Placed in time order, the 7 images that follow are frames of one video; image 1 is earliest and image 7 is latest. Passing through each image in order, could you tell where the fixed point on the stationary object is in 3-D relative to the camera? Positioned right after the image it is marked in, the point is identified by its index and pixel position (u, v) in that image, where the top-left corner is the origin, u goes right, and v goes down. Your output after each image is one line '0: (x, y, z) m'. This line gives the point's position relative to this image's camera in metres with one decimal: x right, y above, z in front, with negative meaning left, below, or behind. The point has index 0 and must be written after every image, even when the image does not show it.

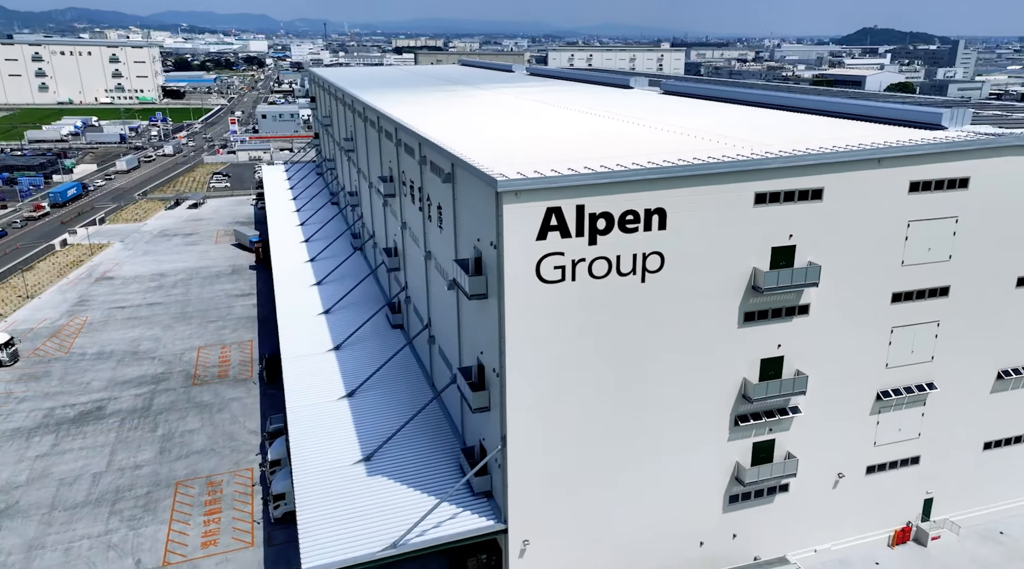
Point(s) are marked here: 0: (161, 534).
0: (-8.6, -6.2, +19.5) m
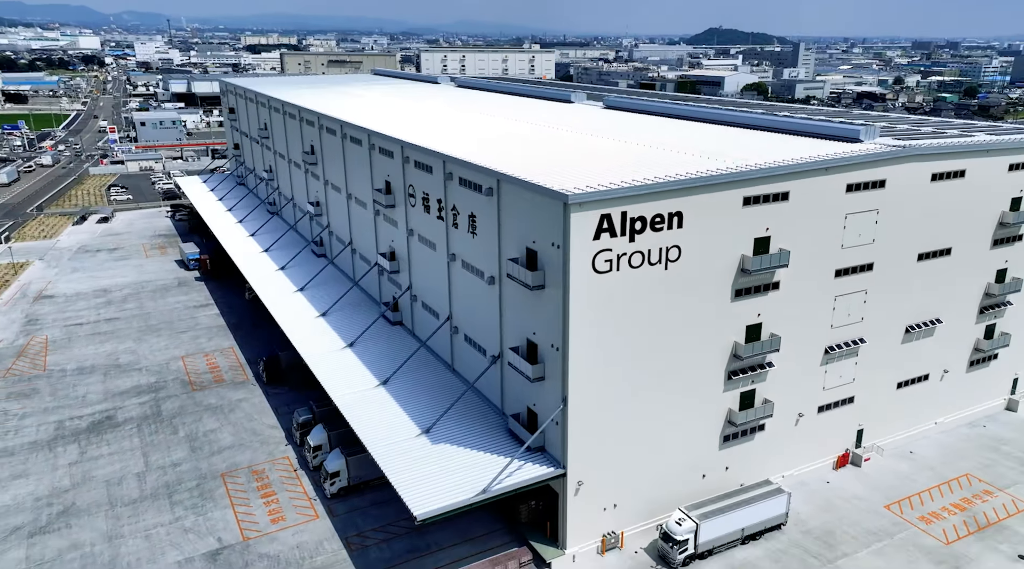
0: (-7.8, -6.4, +21.7) m
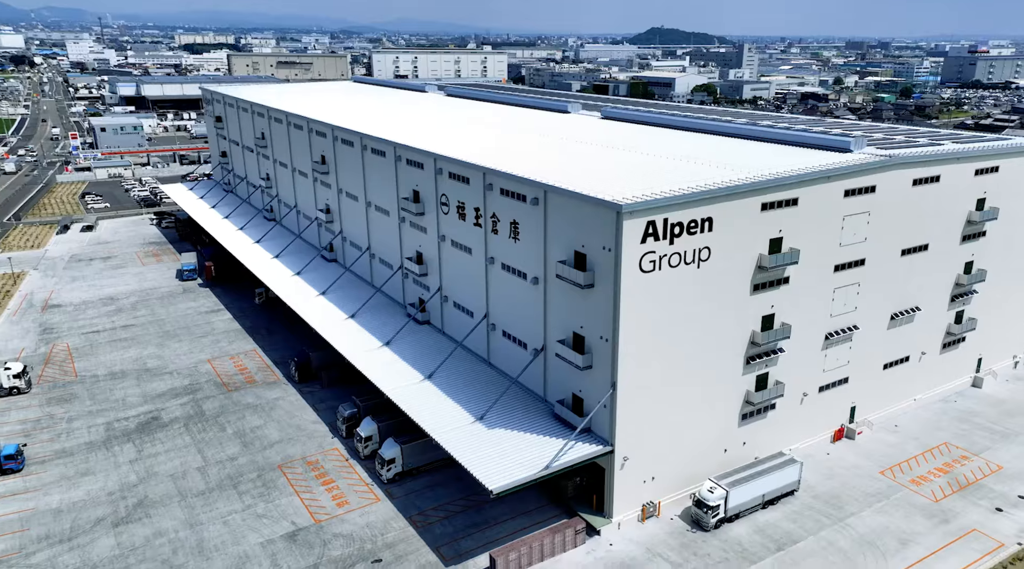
0: (-6.4, -6.6, +23.6) m
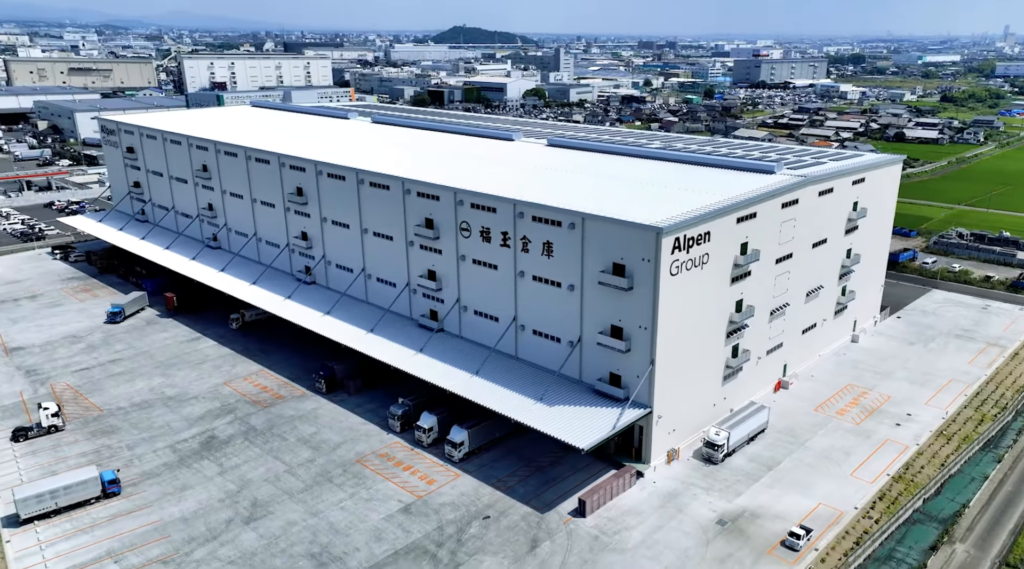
0: (-4.3, -7.3, +28.3) m
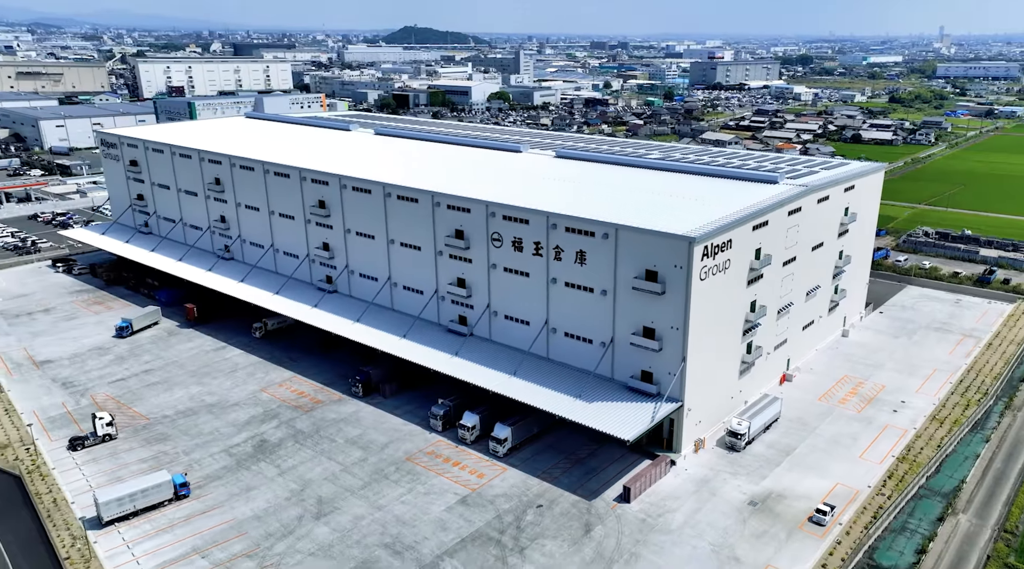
0: (-2.5, -7.6, +30.5) m
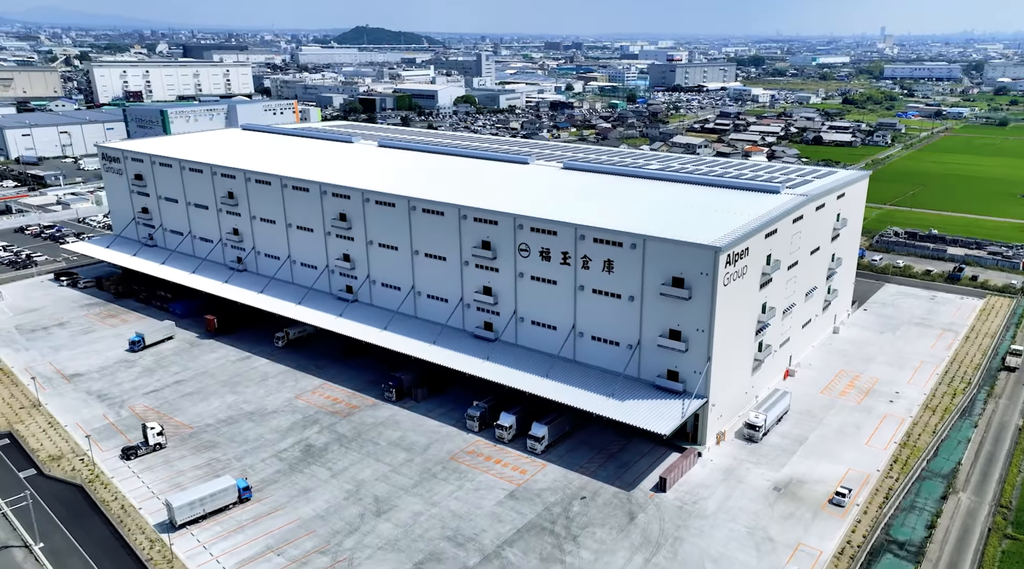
0: (-0.8, -8.0, +32.7) m
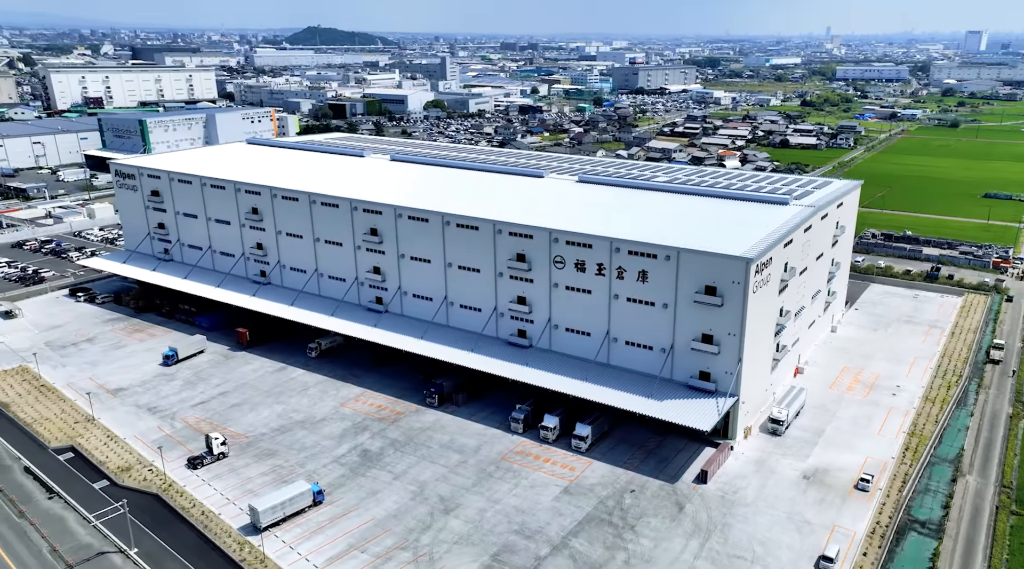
0: (+1.5, -8.6, +35.3) m
